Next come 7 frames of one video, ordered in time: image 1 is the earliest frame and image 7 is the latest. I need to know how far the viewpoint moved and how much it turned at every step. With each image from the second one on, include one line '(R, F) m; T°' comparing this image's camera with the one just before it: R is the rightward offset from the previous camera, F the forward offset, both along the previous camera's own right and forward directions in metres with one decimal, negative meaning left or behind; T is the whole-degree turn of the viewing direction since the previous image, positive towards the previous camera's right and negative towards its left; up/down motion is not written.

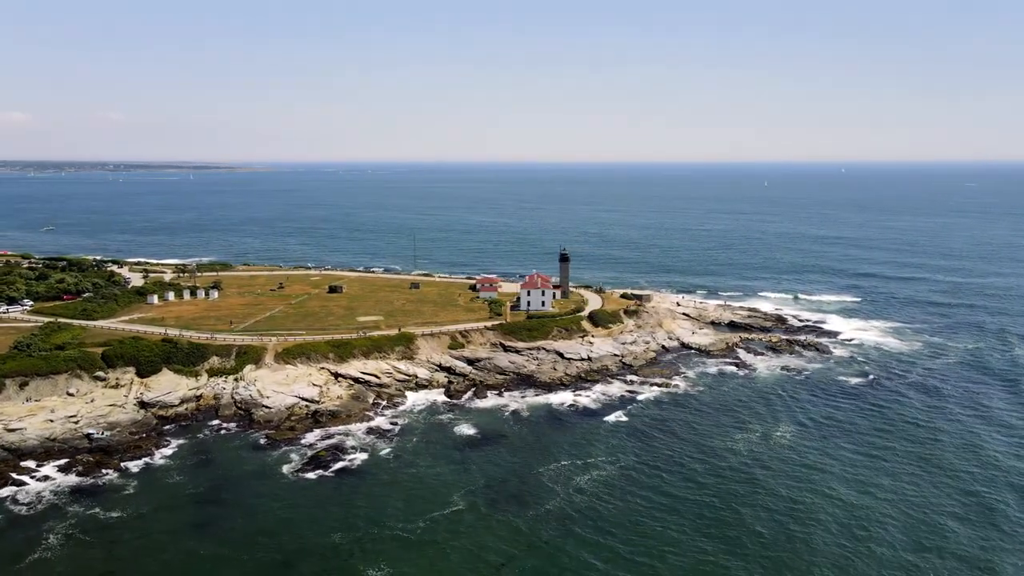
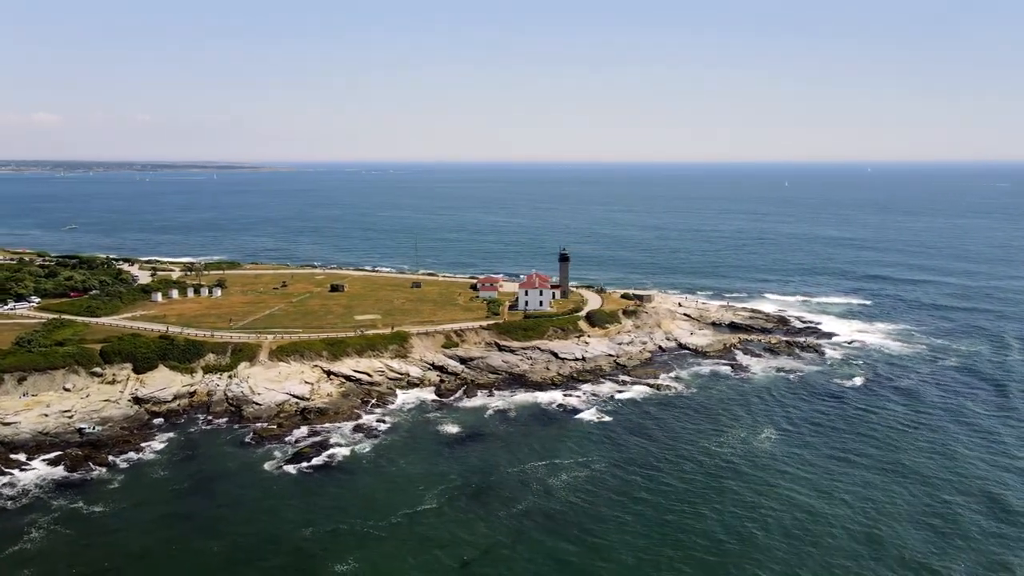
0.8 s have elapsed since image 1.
(+2.3, 0.0) m; -1°
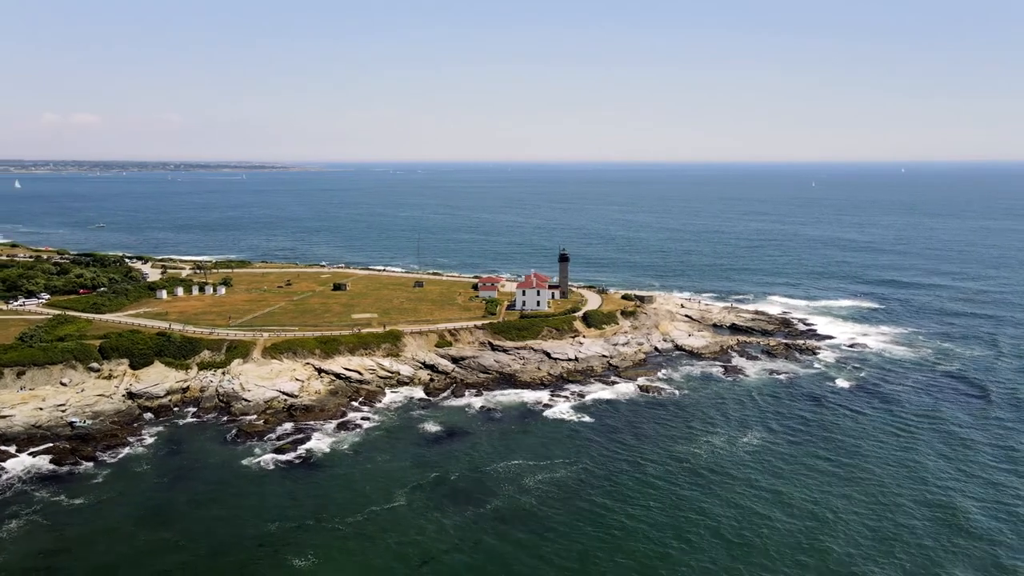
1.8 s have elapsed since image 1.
(+2.9, 0.0) m; -2°
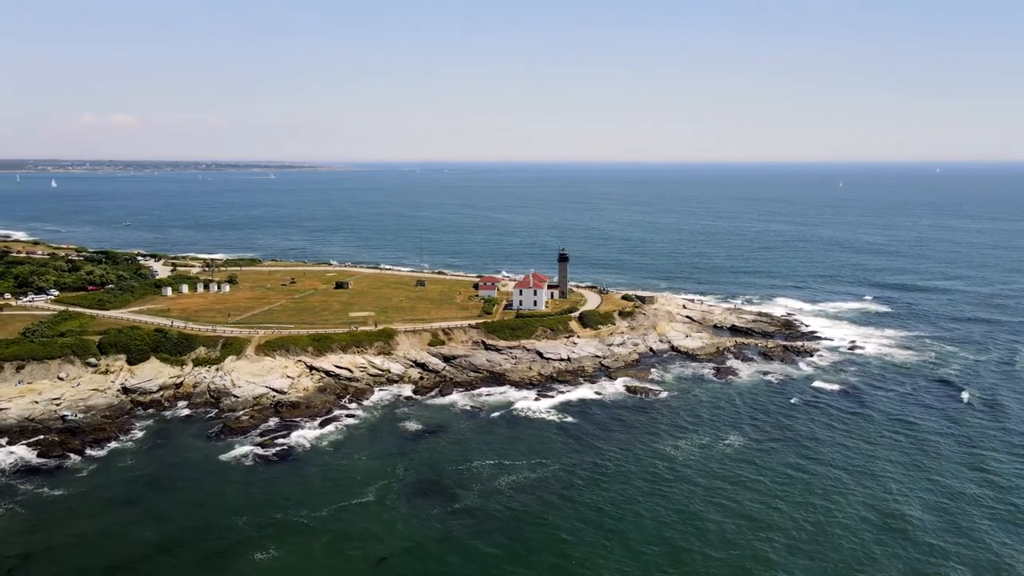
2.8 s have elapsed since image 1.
(+2.9, 0.0) m; -2°
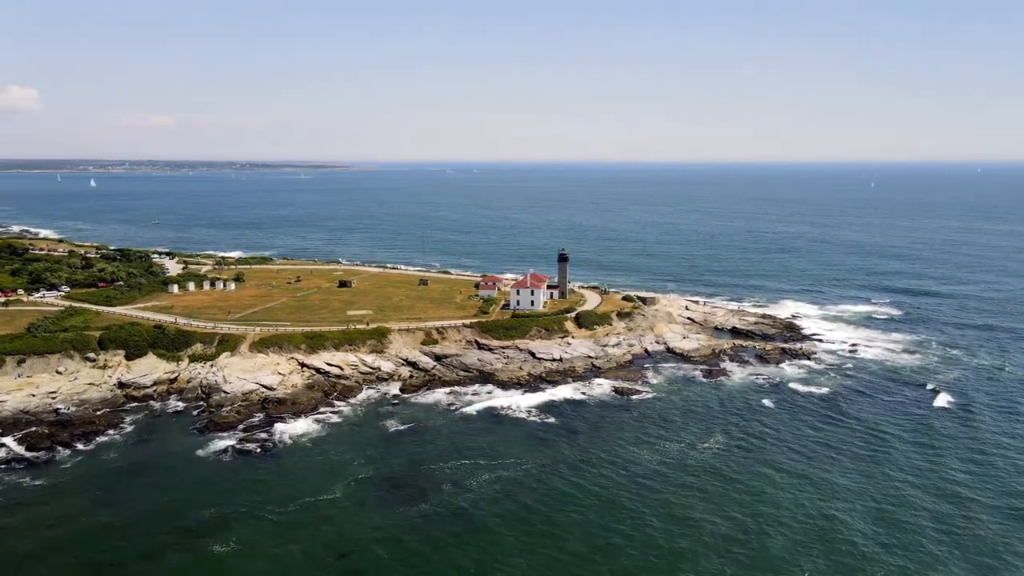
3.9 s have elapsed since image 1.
(+3.2, 0.0) m; -2°
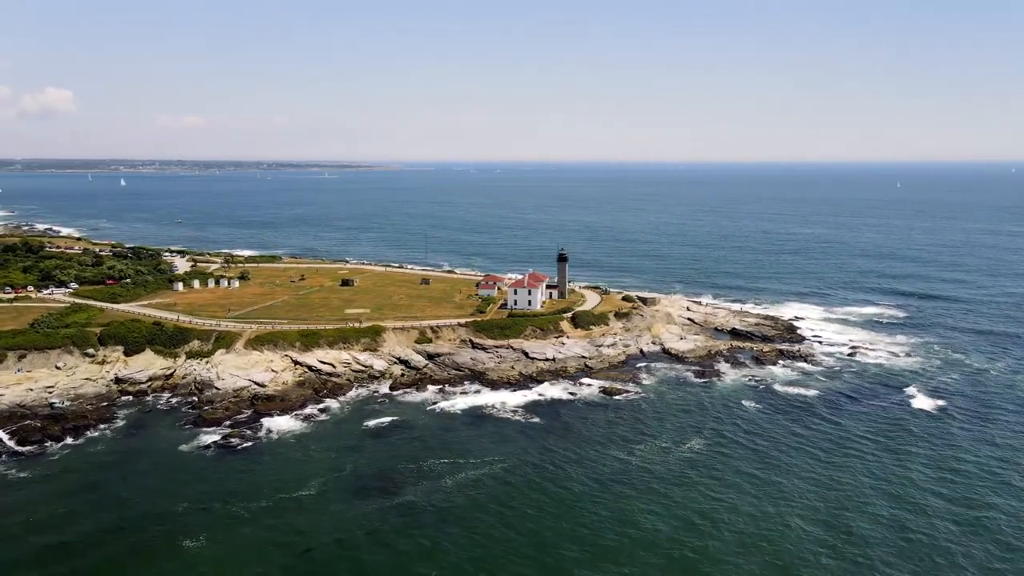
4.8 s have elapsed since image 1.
(+2.6, 0.0) m; -2°
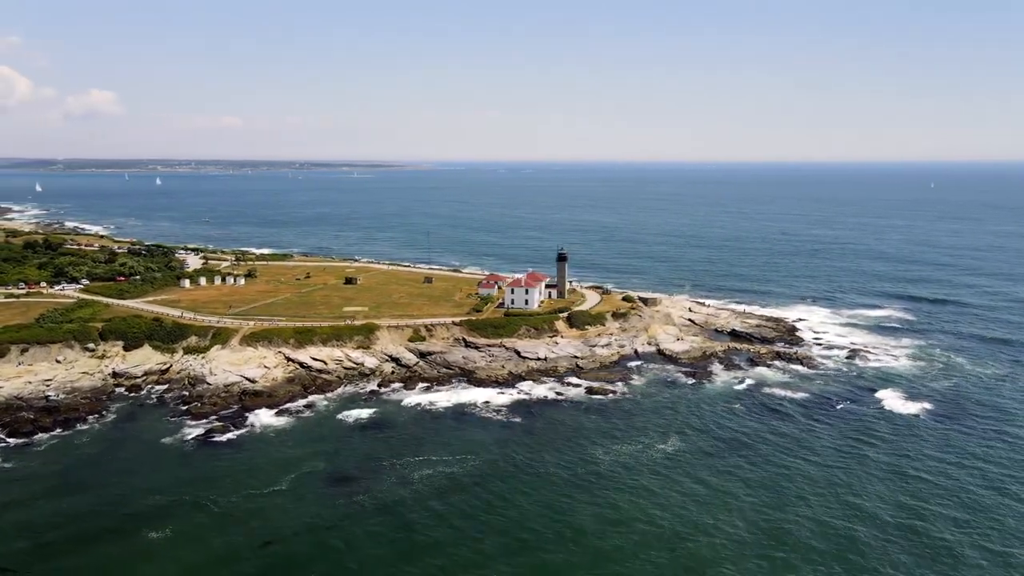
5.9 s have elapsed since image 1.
(+3.2, 0.0) m; -2°
